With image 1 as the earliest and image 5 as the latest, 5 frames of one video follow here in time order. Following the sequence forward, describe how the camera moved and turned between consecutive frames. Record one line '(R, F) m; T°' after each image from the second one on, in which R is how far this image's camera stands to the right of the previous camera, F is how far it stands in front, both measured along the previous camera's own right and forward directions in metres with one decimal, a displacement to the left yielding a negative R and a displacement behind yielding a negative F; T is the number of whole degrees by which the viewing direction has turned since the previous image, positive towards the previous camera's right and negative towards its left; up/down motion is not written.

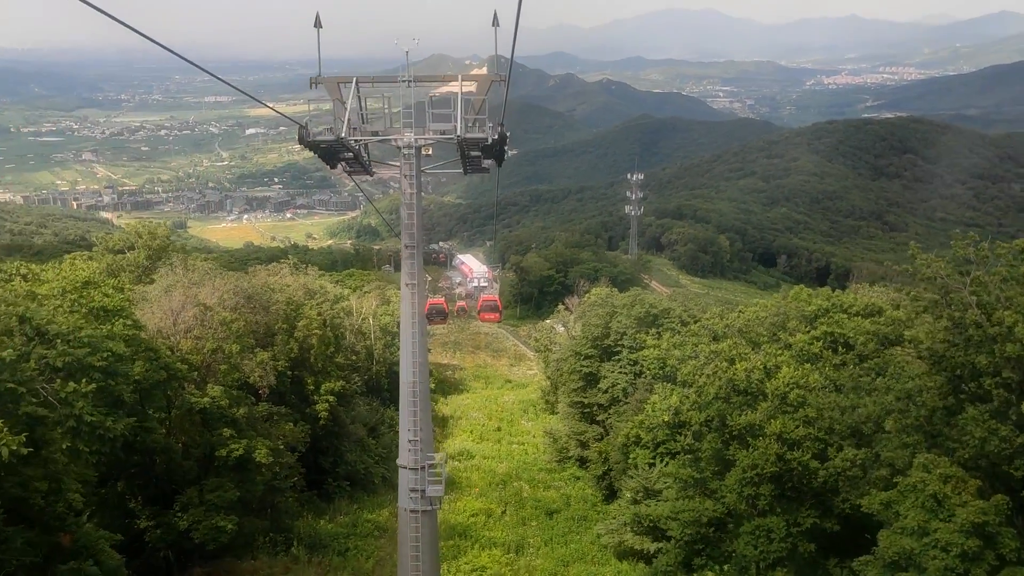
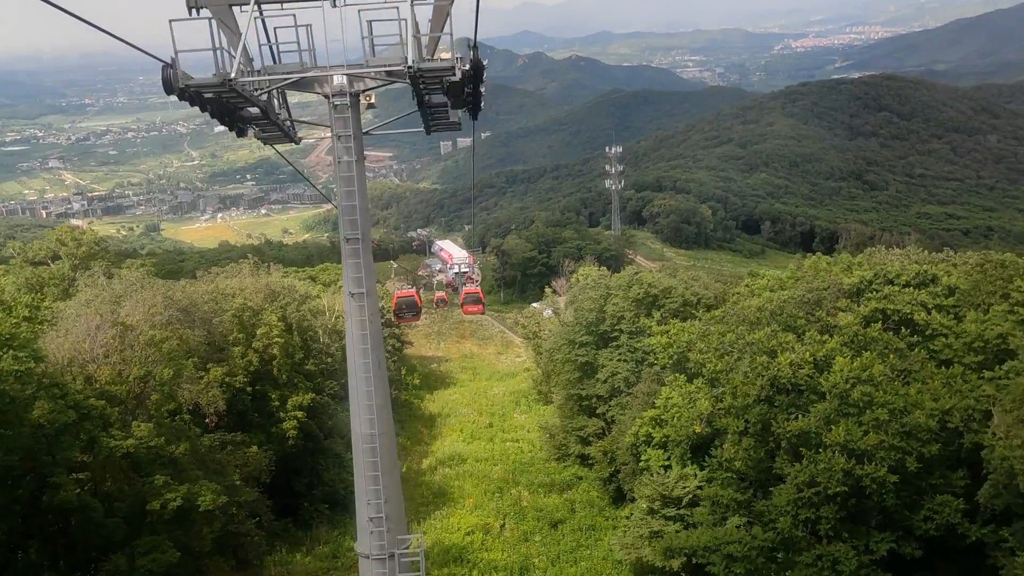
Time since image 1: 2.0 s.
(0.0, +1.7) m; +1°
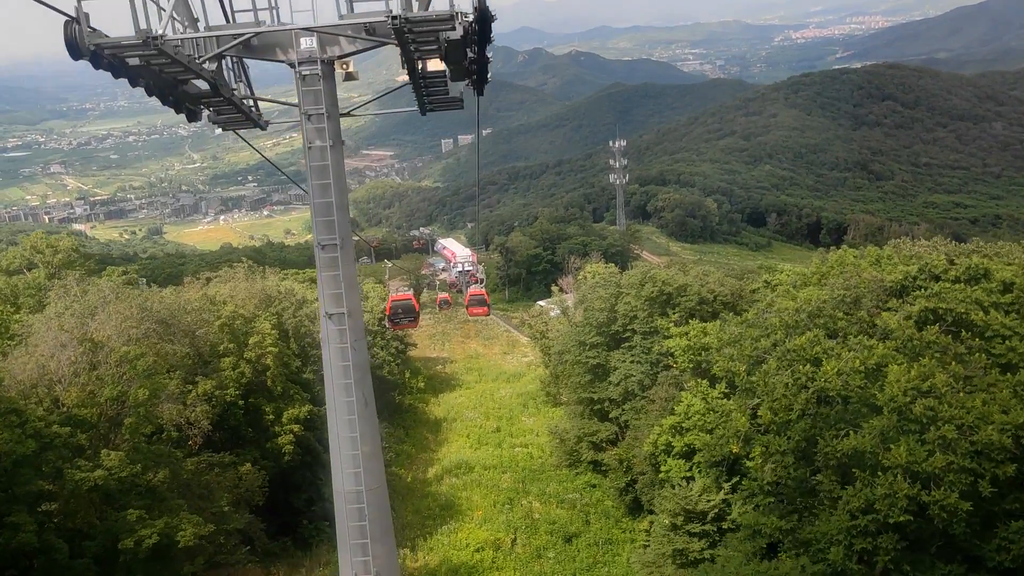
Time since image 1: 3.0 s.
(-0.1, +0.8) m; 0°
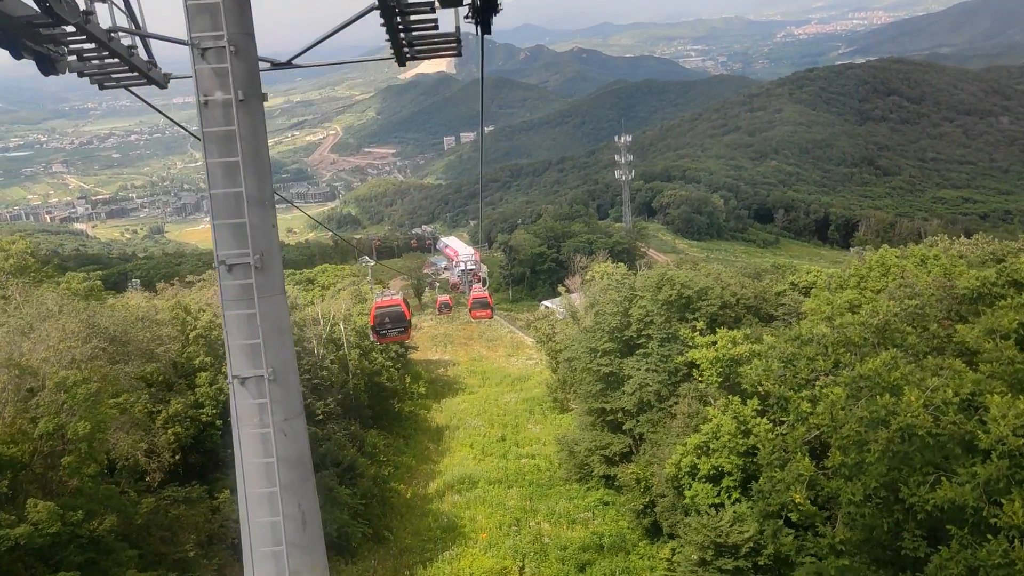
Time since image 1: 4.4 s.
(-0.1, +1.2) m; 0°
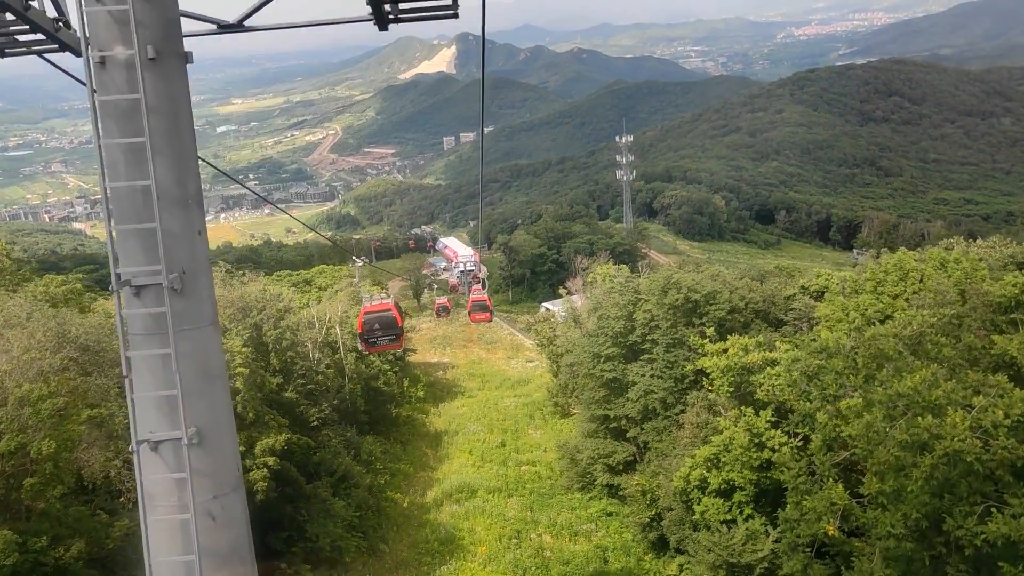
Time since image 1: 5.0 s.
(0.0, +0.5) m; 0°
